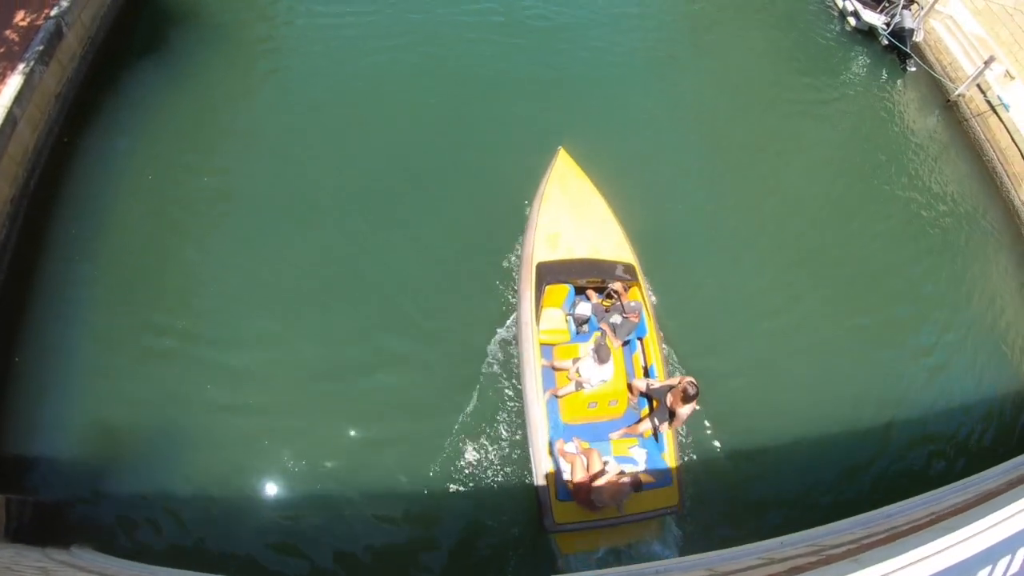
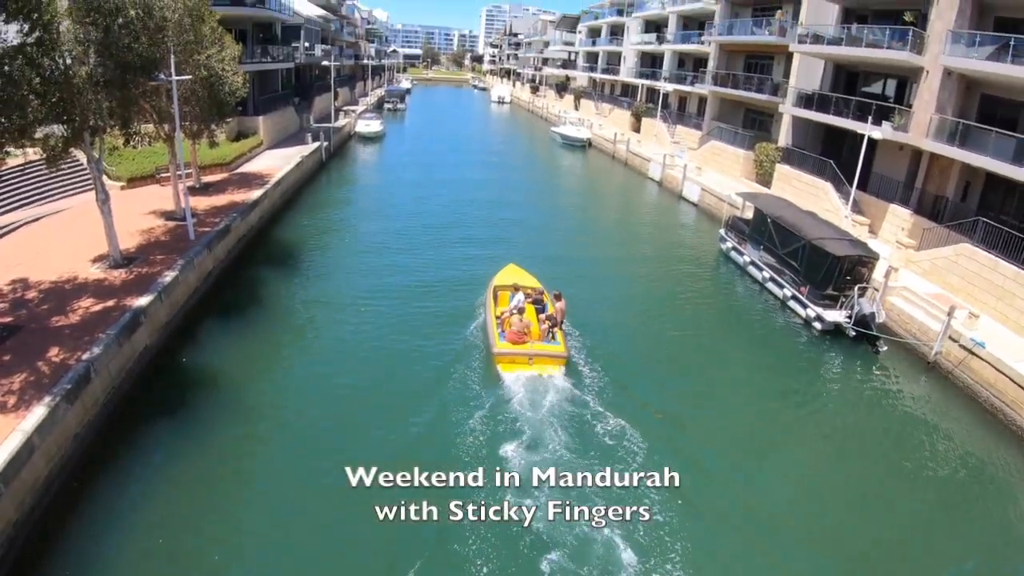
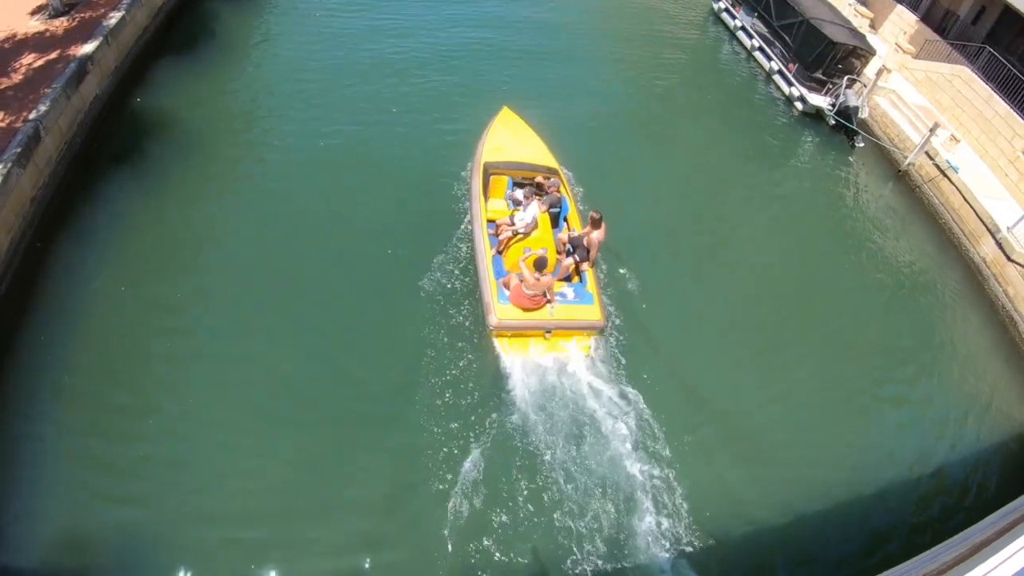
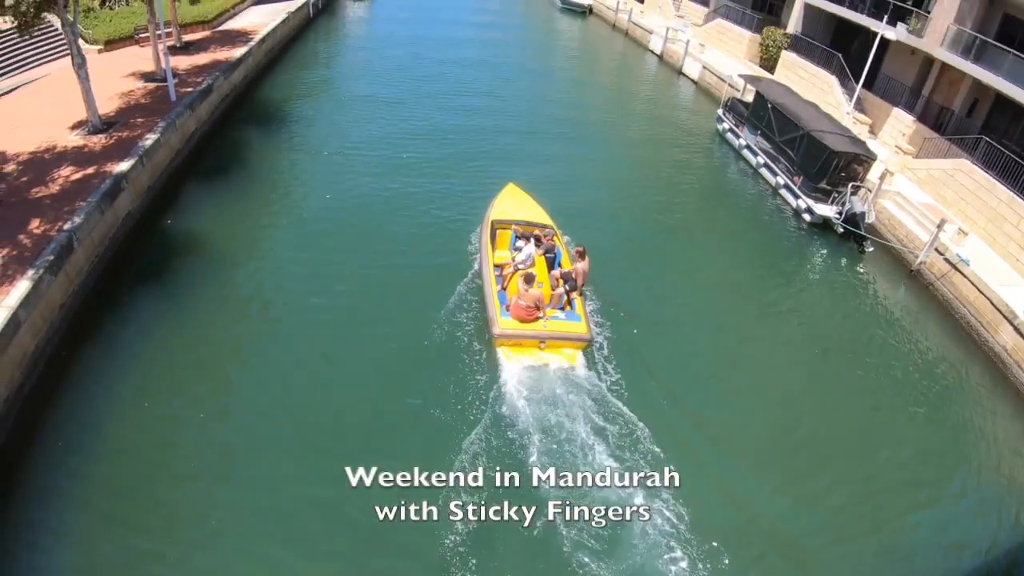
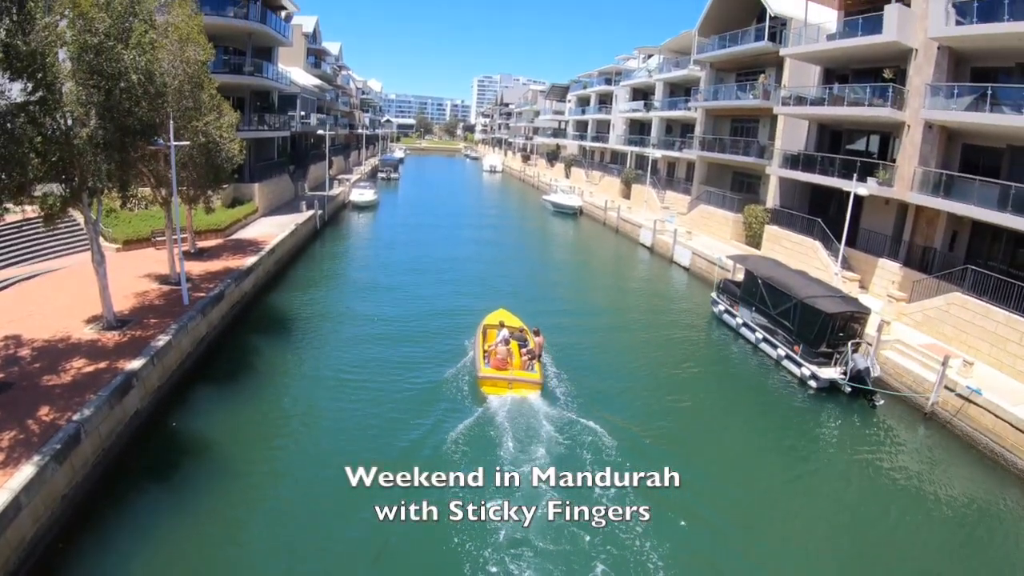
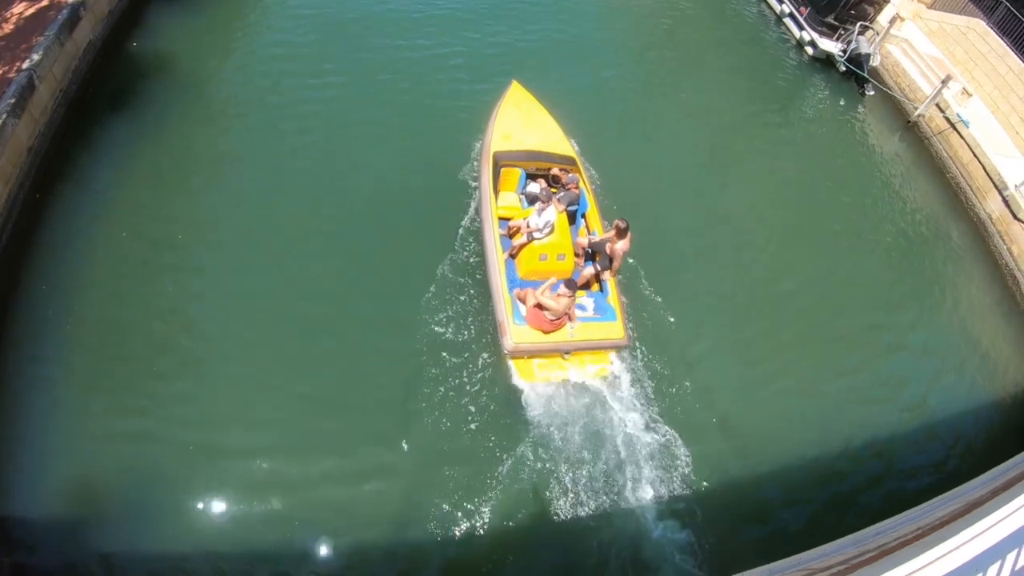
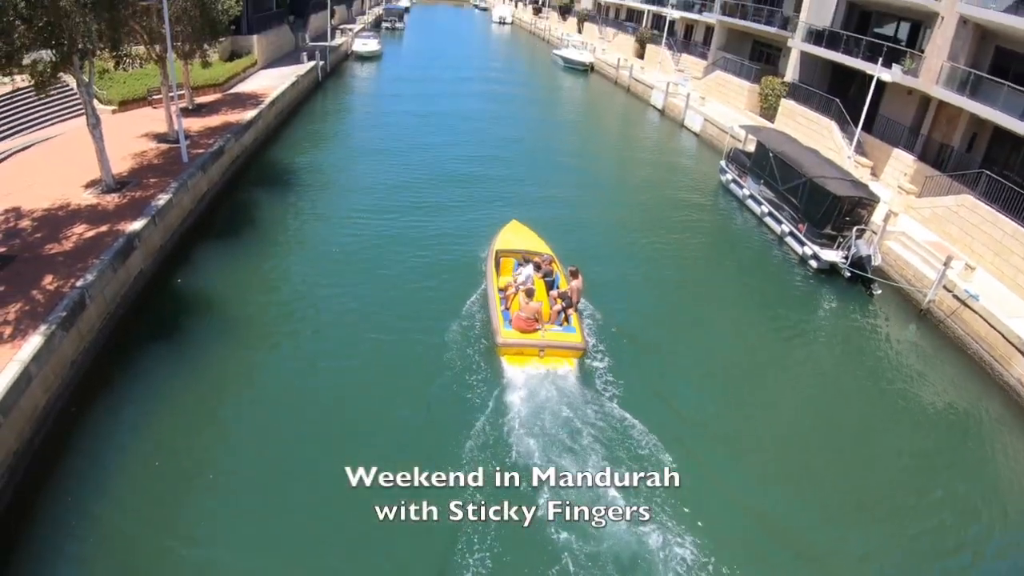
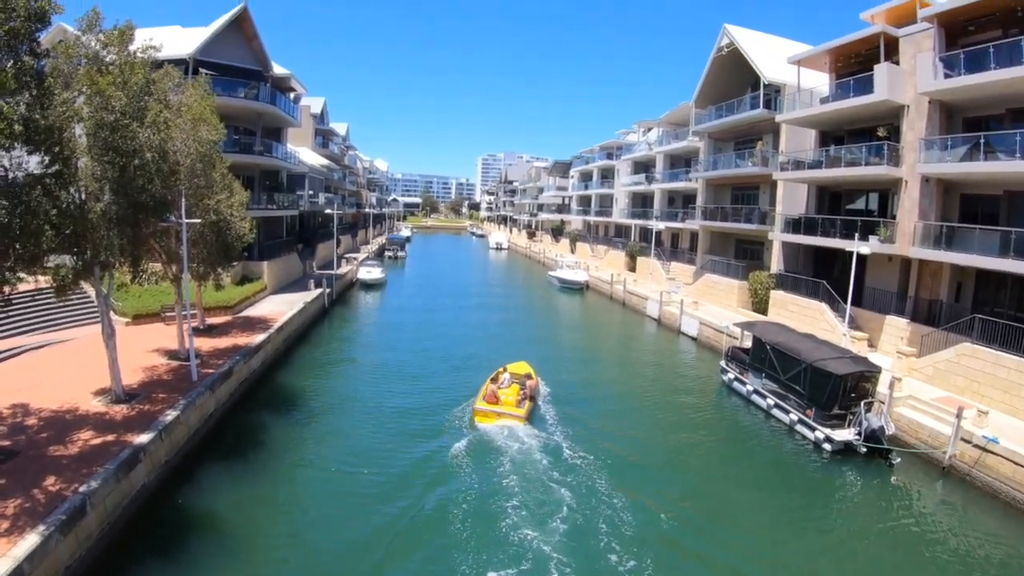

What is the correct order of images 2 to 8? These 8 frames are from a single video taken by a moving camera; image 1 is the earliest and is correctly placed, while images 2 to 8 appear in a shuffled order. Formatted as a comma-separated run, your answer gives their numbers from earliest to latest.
6, 3, 4, 7, 2, 5, 8
